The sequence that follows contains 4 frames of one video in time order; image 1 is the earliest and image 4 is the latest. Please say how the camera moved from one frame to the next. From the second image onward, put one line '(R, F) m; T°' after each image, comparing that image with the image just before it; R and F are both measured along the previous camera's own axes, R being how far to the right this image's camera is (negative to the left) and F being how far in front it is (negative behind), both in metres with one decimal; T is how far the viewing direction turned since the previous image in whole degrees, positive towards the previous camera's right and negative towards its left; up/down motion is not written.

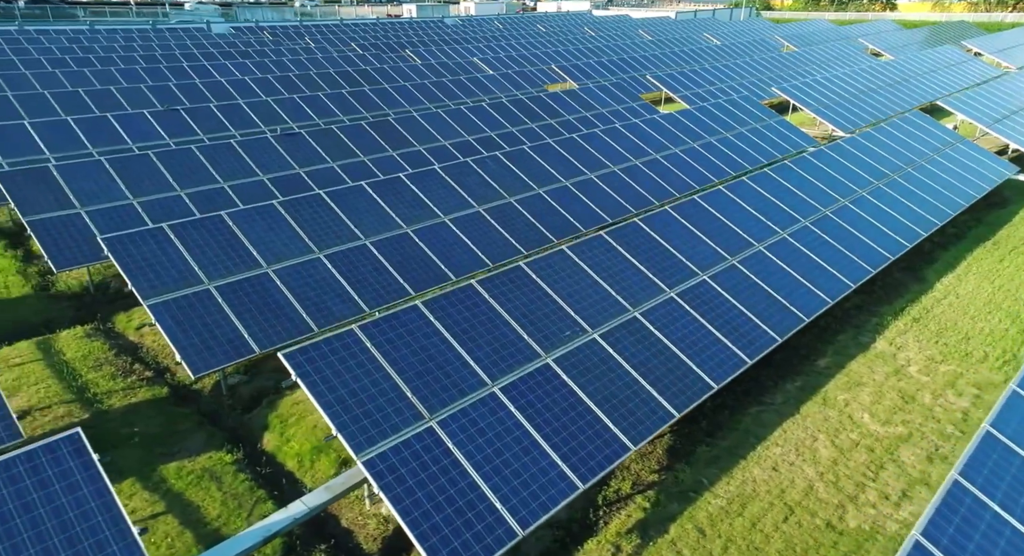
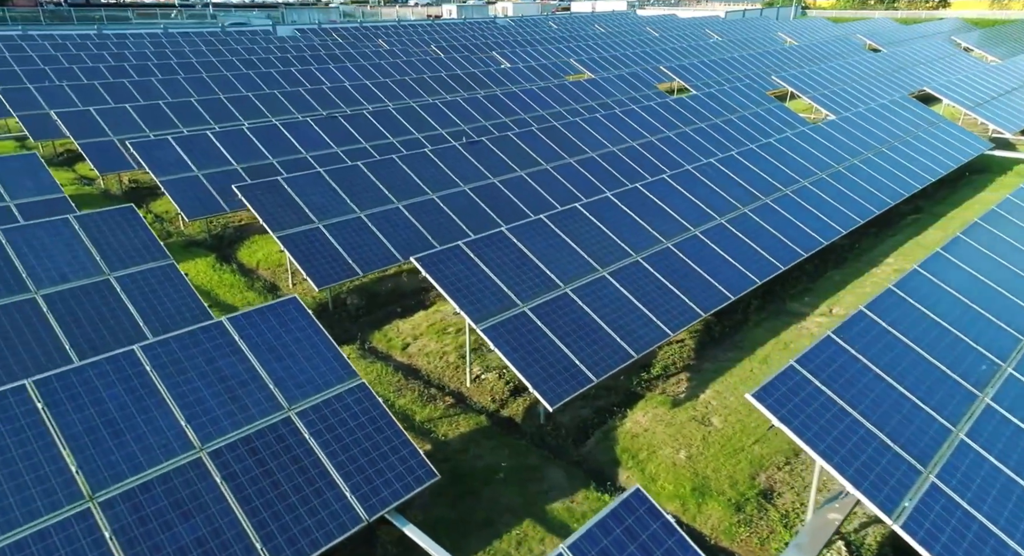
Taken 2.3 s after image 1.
(-4.6, +0.4) m; -3°
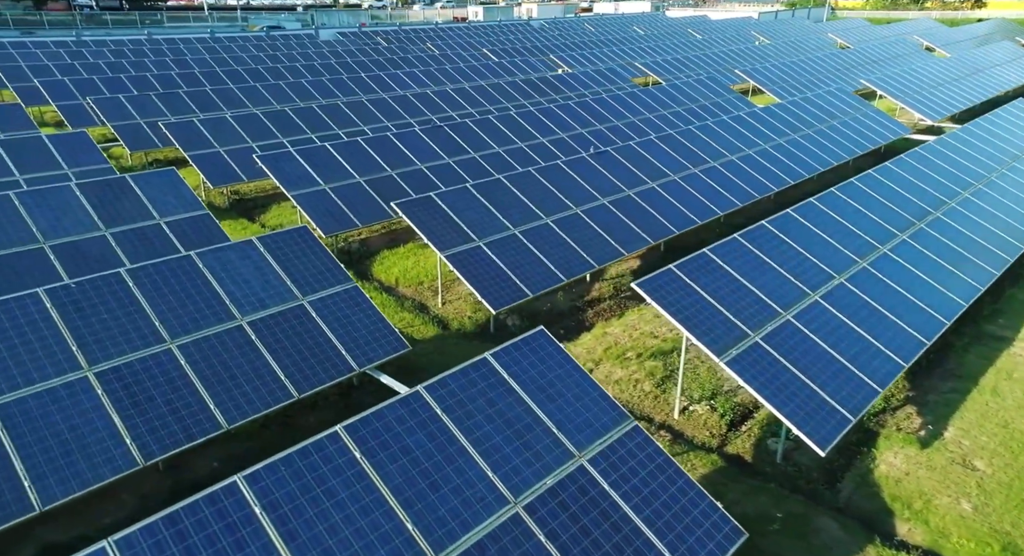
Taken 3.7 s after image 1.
(-3.1, +0.5) m; -2°
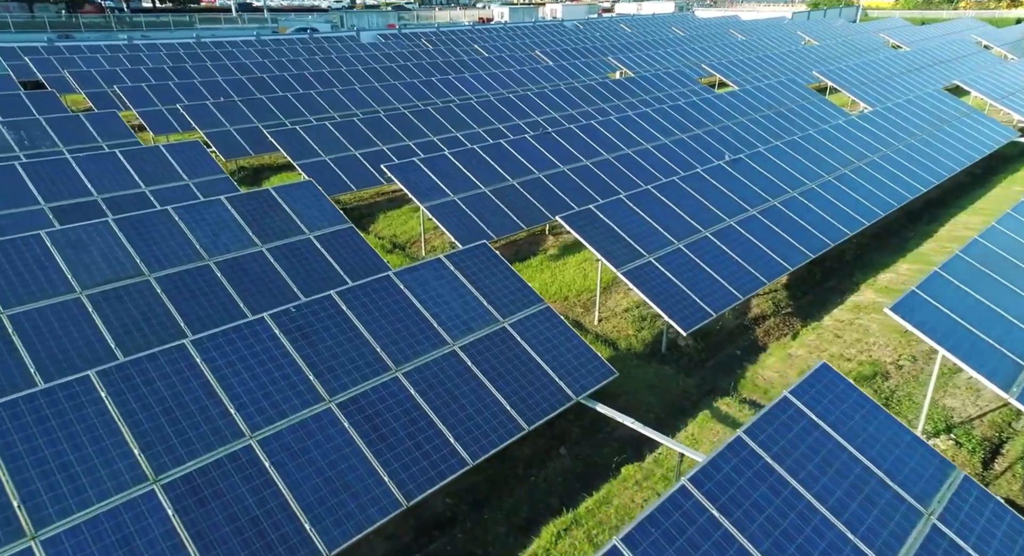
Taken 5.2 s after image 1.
(-3.1, +0.6) m; -2°
